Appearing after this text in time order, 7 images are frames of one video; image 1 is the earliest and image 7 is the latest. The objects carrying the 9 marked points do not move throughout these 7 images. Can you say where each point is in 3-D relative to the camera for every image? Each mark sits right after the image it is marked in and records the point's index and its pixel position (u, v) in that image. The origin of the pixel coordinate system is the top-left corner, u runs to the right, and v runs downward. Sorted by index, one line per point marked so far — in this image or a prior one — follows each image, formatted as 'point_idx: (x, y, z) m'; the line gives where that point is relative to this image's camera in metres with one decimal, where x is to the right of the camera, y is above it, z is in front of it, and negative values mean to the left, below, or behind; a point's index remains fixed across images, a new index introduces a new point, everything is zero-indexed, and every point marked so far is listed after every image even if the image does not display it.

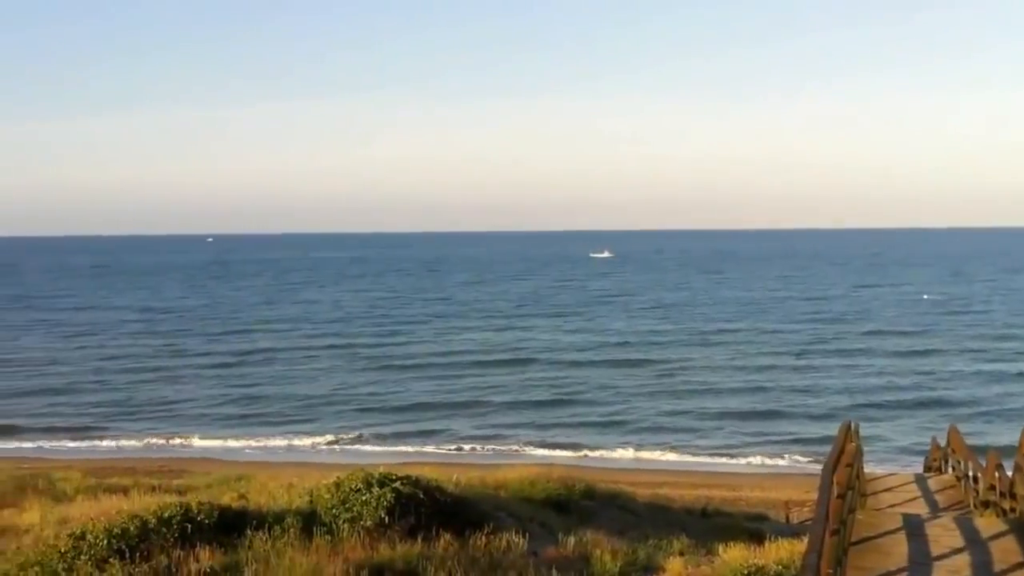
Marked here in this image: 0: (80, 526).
0: (-6.5, -3.6, +17.9) m
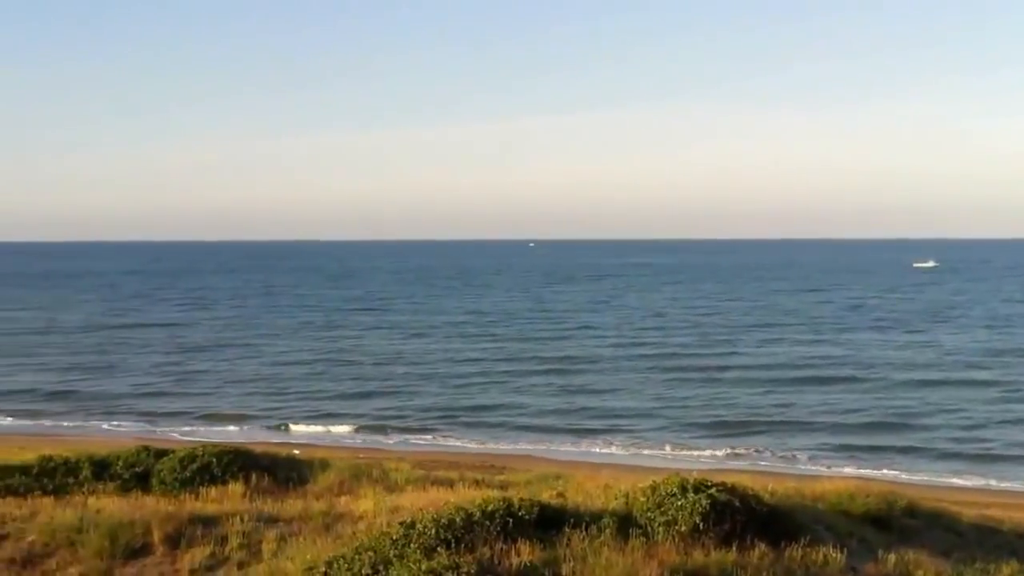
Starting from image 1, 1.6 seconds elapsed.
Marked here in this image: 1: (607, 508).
0: (-1.6, -3.6, +19.0) m
1: (+1.5, -3.5, +19.2) m
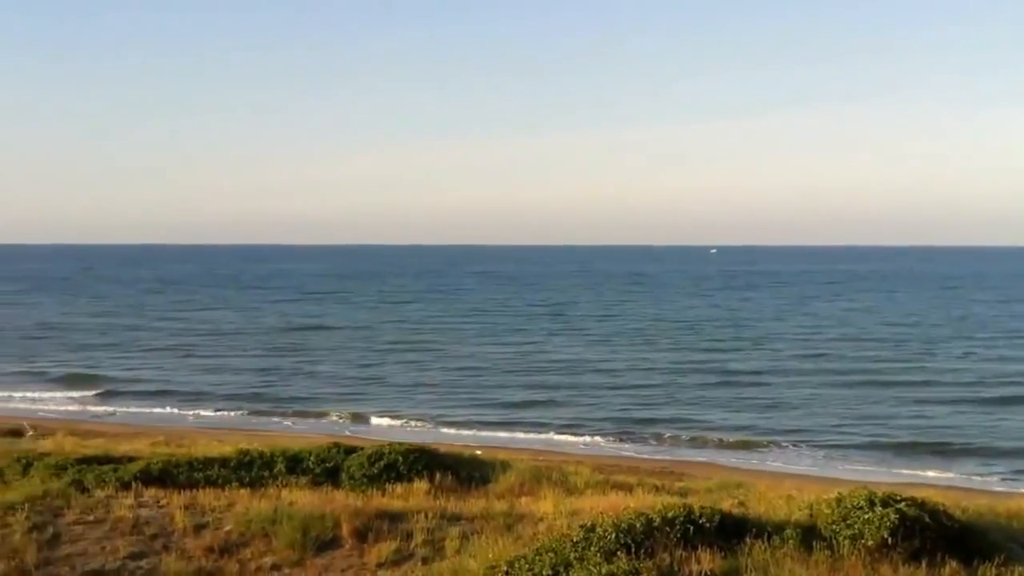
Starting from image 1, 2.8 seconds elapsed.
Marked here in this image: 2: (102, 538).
0: (+1.2, -3.7, +19.2) m
1: (+4.4, -3.7, +19.0) m
2: (-6.3, -3.8, +18.2) m
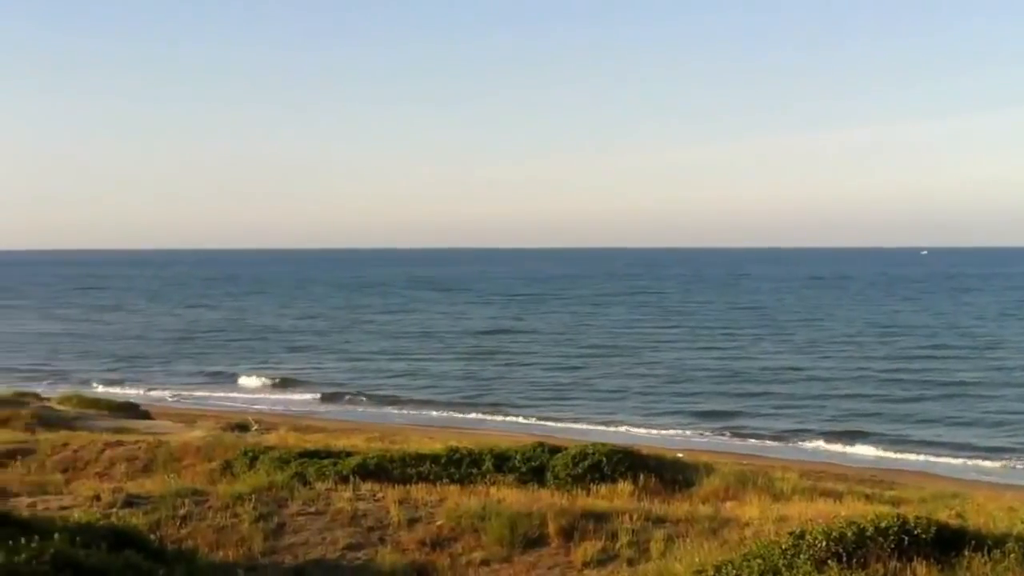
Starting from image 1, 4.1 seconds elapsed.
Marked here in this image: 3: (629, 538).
0: (+4.6, -3.8, +19.0) m
1: (+7.6, -3.7, +18.3) m
2: (-3.1, -3.8, +19.1) m
3: (+1.9, -4.0, +19.0) m
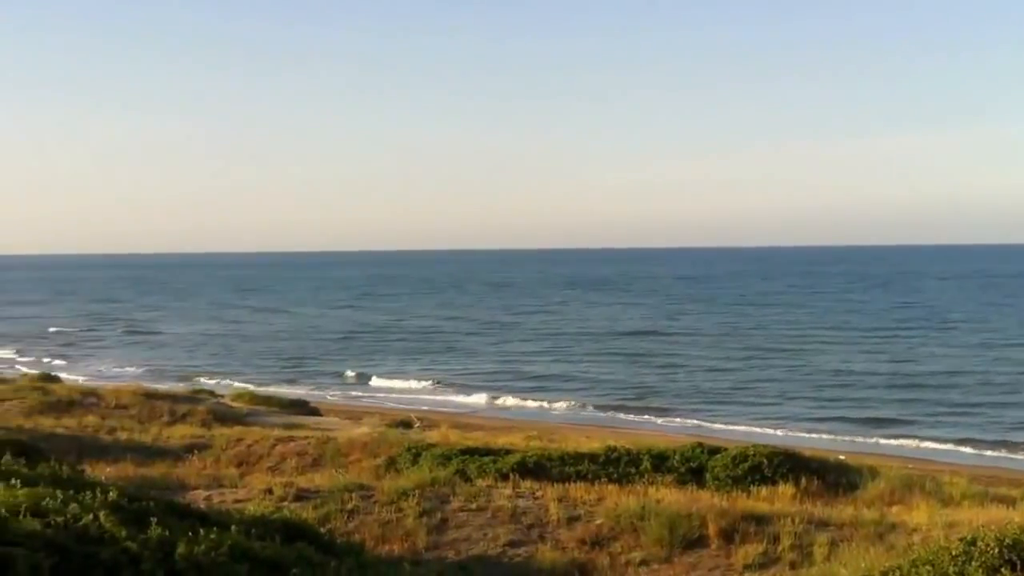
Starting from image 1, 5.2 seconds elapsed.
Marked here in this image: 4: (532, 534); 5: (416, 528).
0: (+7.1, -3.8, +18.4) m
1: (+10.0, -3.7, +17.3) m
2: (-0.5, -3.9, +19.5) m
3: (+4.4, -4.0, +18.8) m
4: (+0.3, -4.0, +19.2) m
5: (-1.5, -3.8, +19.0) m
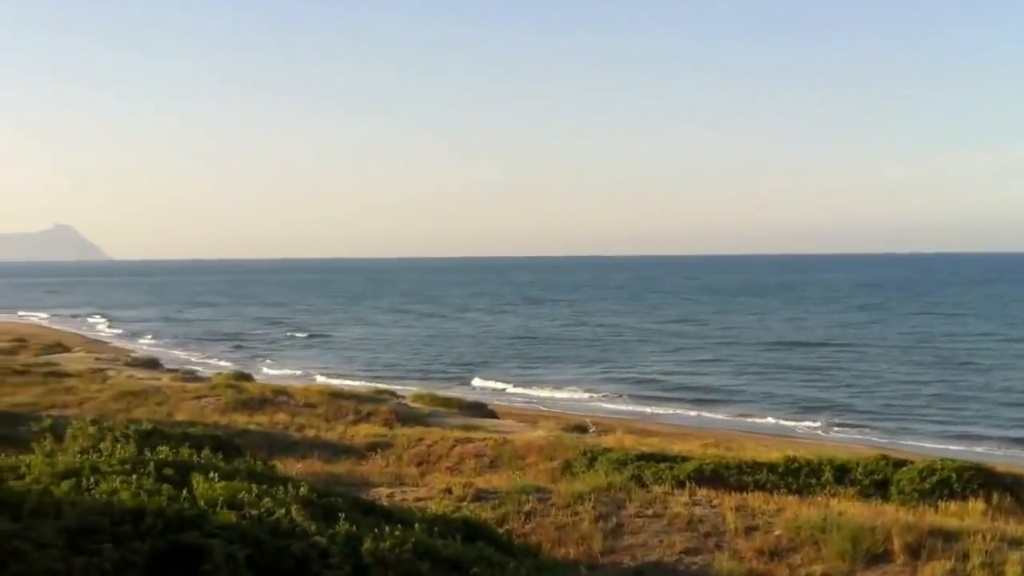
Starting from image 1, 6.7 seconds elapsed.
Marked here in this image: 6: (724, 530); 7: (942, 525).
0: (+9.8, -3.9, +17.4) m
1: (+12.6, -3.9, +15.9) m
2: (+2.4, -4.0, +19.4) m
3: (+7.2, -4.1, +18.1) m
4: (+3.2, -4.1, +19.1) m
5: (+1.3, -3.9, +19.1) m
6: (+3.5, -4.0, +19.6) m
7: (+7.0, -3.9, +19.5) m
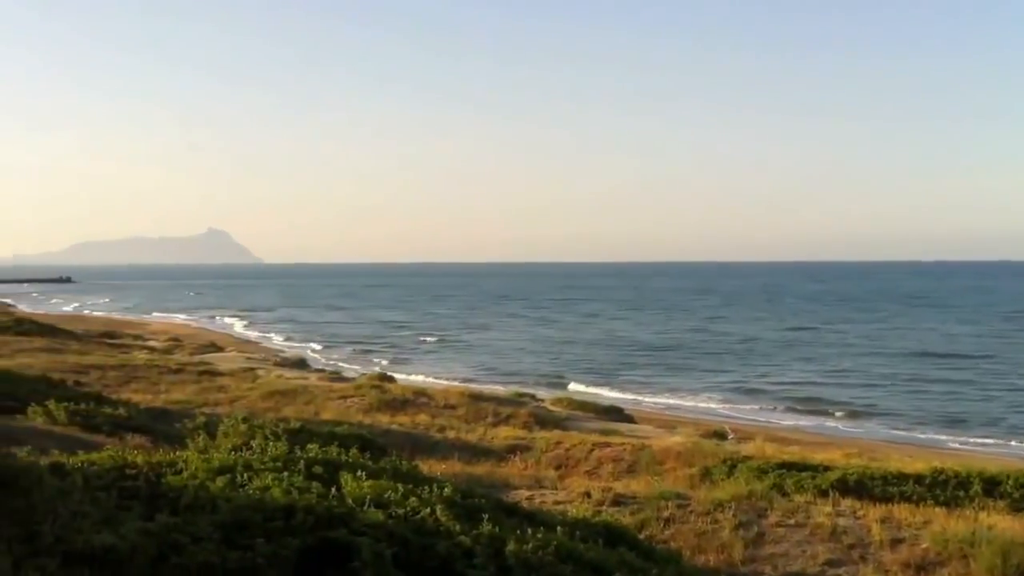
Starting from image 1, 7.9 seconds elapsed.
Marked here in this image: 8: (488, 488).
0: (+11.8, -4.1, +16.5) m
1: (+14.5, -4.1, +14.8) m
2: (+4.7, -4.1, +19.2) m
3: (+9.3, -4.3, +17.5) m
4: (+5.4, -4.2, +18.8) m
5: (+3.6, -4.0, +19.0) m
6: (+5.8, -4.1, +19.3) m
7: (+9.3, -4.0, +18.8) m
8: (-0.4, -3.3, +19.9) m
